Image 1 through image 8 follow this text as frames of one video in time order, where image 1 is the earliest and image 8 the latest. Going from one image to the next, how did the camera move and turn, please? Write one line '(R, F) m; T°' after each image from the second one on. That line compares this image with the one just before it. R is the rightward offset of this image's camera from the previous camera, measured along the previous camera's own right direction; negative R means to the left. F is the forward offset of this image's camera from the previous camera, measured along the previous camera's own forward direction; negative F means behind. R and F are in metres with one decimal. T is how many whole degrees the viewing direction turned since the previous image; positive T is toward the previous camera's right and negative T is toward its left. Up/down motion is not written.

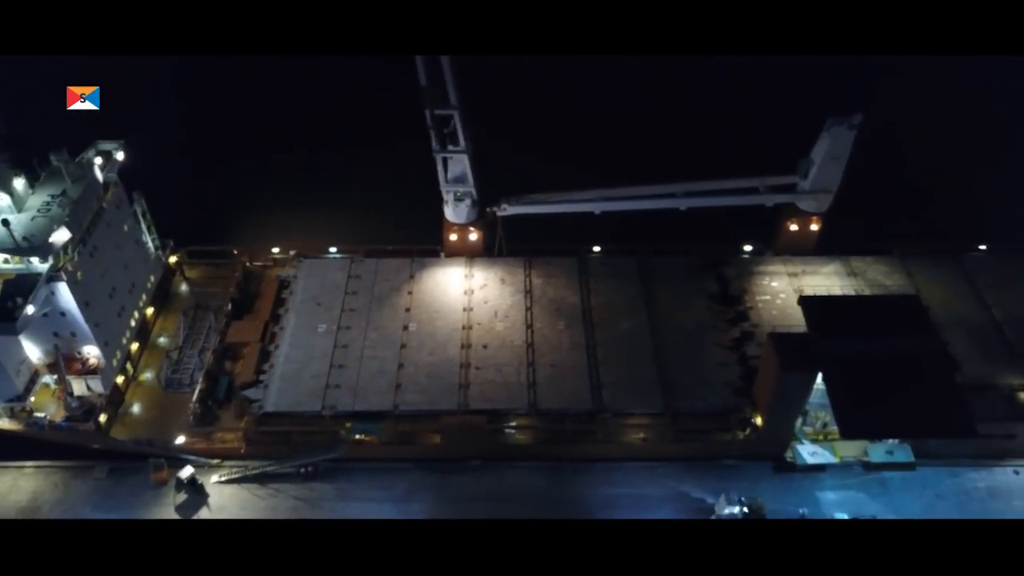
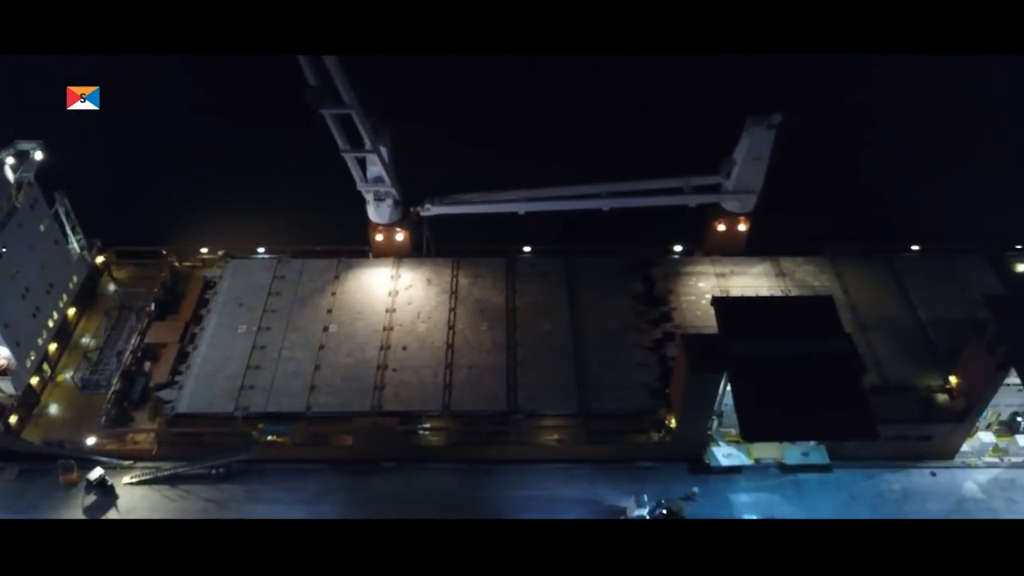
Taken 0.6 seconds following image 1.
(+1.2, +0.1) m; 0°
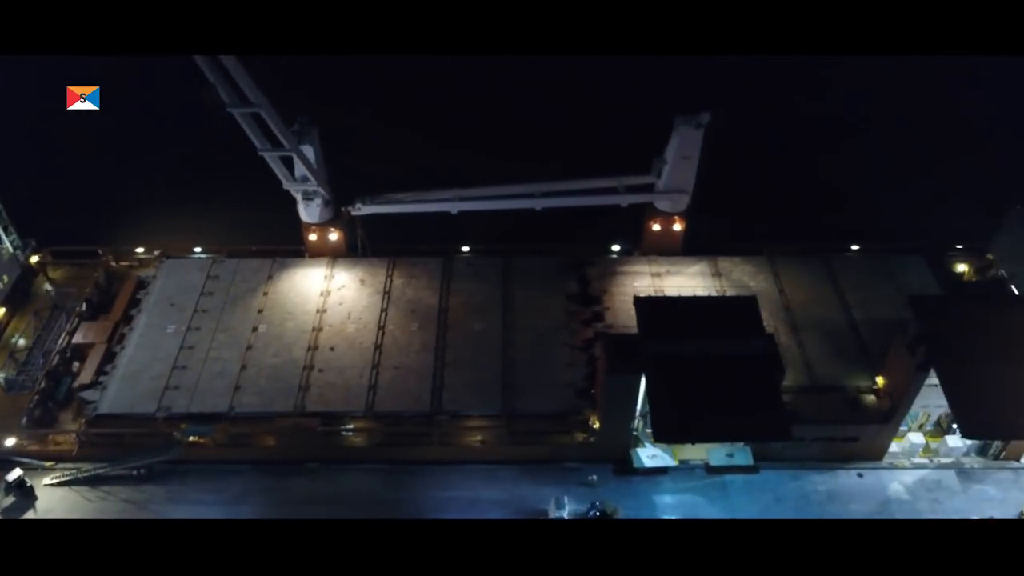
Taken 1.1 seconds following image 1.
(+1.1, +0.1) m; 0°
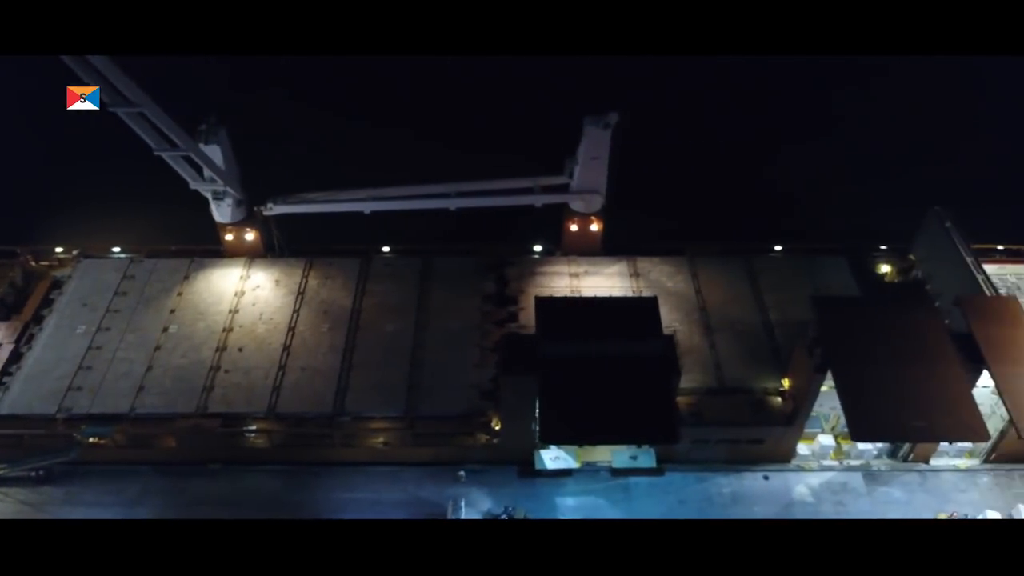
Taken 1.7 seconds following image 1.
(+1.4, +0.1) m; 0°
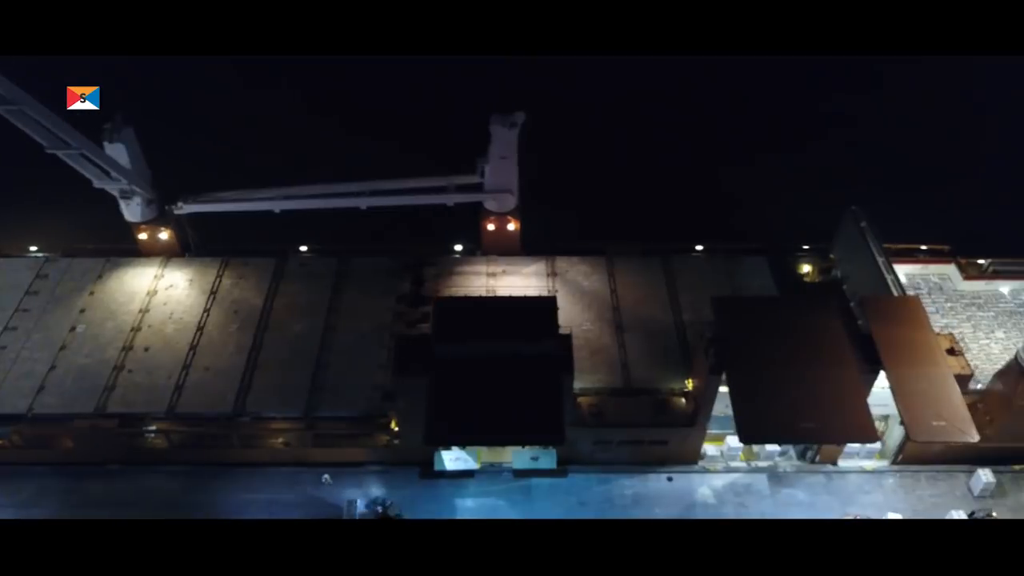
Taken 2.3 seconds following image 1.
(+1.4, +0.1) m; 0°
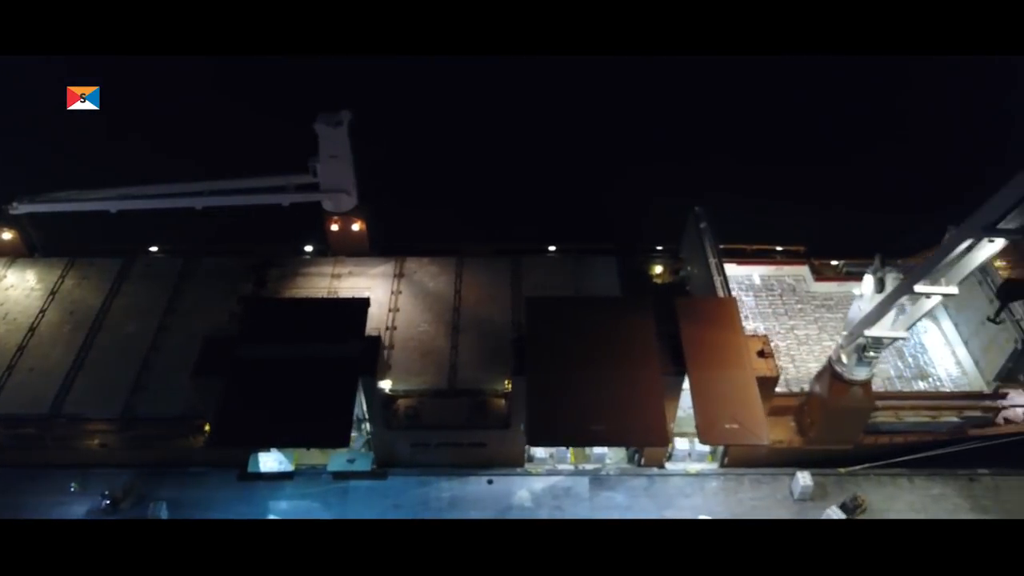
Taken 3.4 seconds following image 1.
(+2.5, +0.1) m; 0°
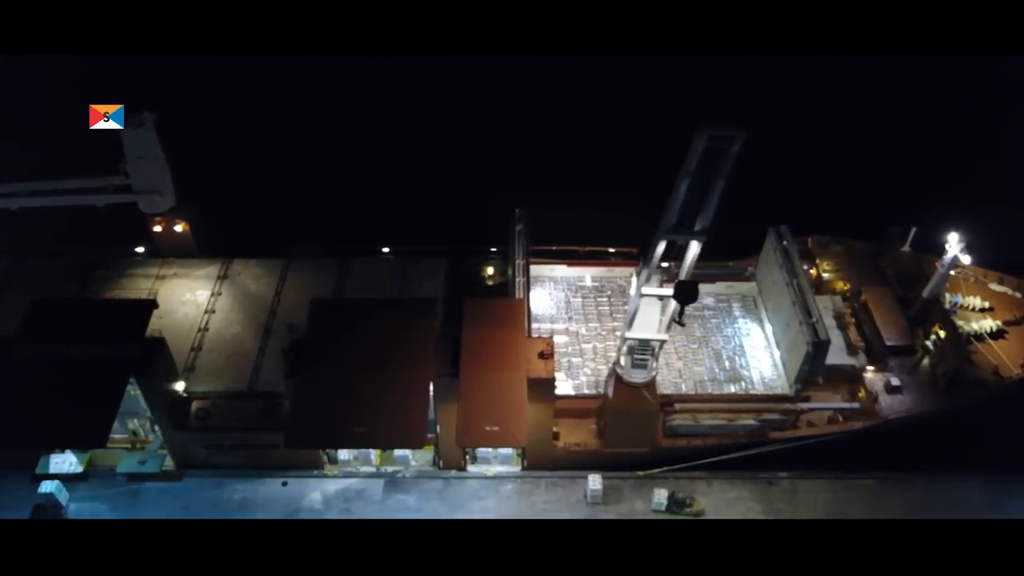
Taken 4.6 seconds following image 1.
(+2.8, 0.0) m; 0°
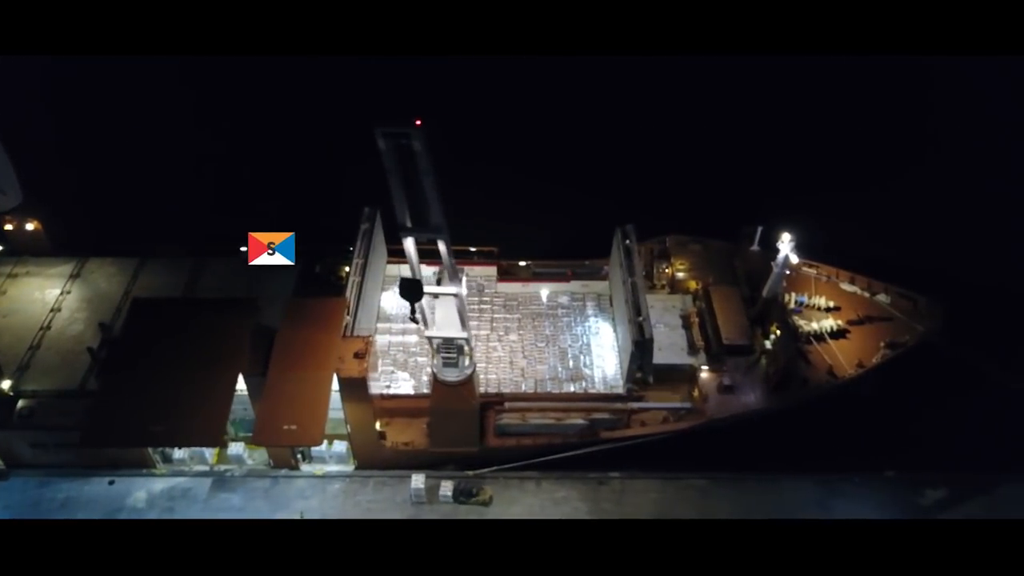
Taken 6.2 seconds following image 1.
(+2.3, 0.0) m; 0°
